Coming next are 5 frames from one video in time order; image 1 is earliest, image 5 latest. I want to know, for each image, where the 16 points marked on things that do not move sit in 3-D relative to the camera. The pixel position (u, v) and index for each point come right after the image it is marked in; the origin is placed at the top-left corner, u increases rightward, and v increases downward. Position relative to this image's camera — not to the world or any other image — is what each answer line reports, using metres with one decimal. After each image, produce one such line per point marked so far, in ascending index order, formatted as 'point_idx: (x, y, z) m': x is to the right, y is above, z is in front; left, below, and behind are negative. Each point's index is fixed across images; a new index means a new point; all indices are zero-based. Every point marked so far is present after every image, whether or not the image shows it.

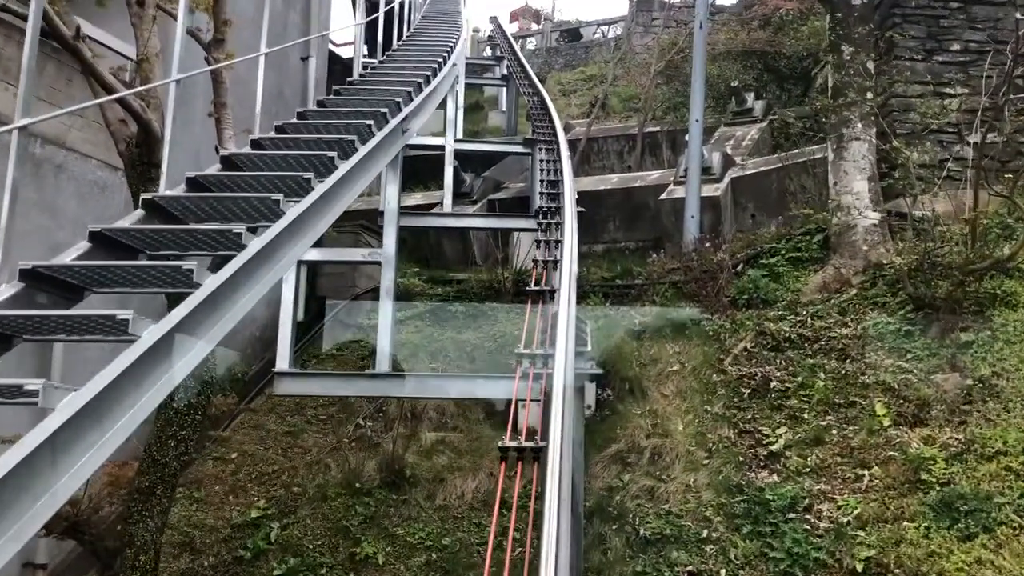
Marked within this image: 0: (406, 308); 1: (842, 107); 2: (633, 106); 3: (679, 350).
0: (-0.9, -0.2, +8.2) m
1: (+2.7, +1.5, +7.6) m
2: (+1.8, +2.7, +13.6) m
3: (+1.2, -0.5, +6.8) m
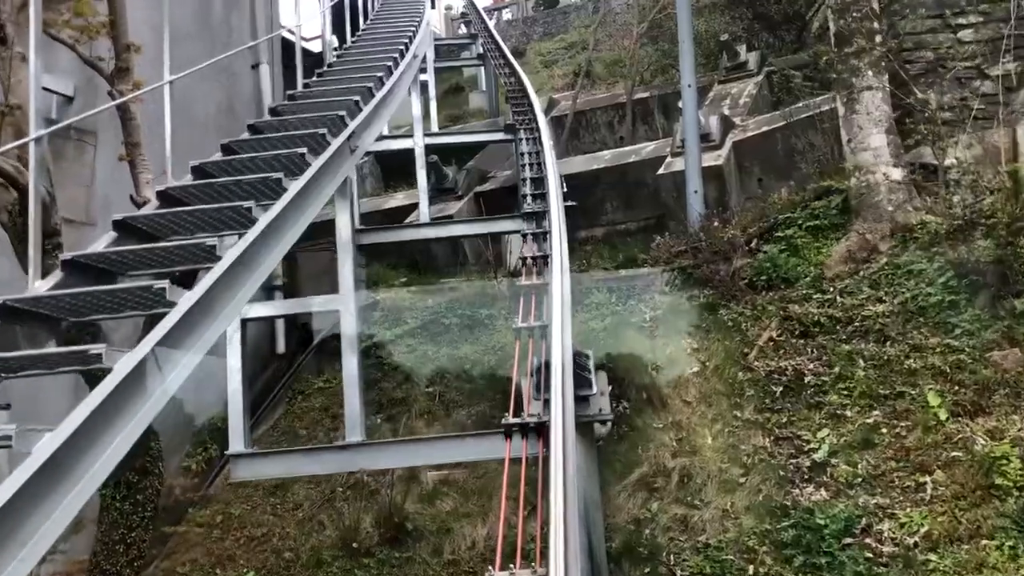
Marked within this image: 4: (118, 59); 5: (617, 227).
0: (-1.0, -0.3, +7.6) m
1: (+2.5, +1.7, +6.8) m
2: (+1.5, +3.0, +12.8) m
3: (+1.2, -0.4, +6.2) m
4: (-1.8, +1.0, +4.1) m
5: (+1.0, +0.6, +8.8) m
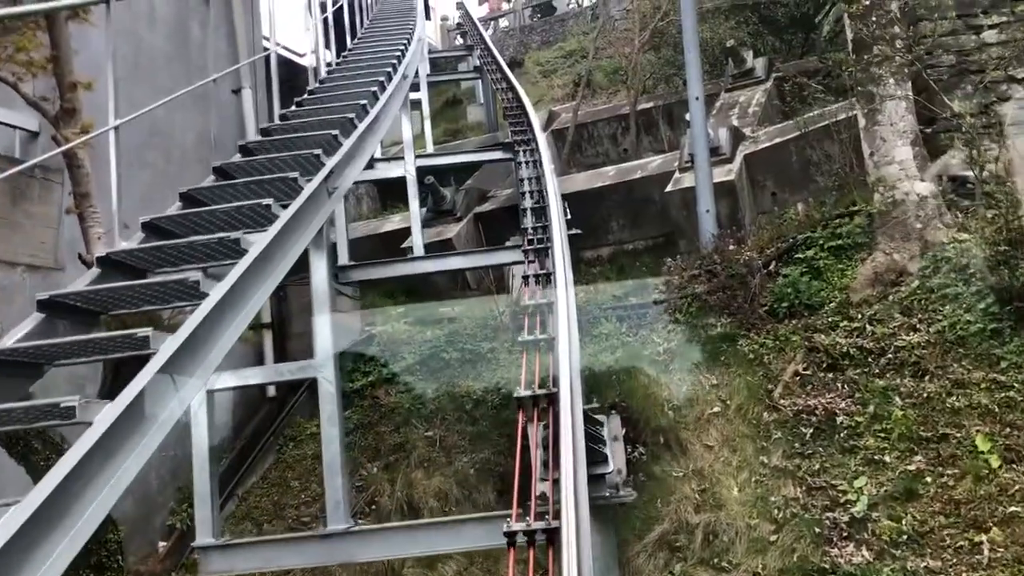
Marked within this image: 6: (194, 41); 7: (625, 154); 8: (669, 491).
0: (-0.9, -0.6, +7.1) m
1: (+2.5, +1.6, +6.4) m
2: (+1.5, +2.8, +12.4) m
3: (+1.3, -0.6, +5.7) m
4: (-1.8, +0.8, +3.7) m
5: (+1.0, +0.4, +8.4) m
6: (-2.4, +1.9, +7.0) m
7: (+1.3, +1.6, +10.8) m
8: (+0.9, -1.1, +5.1) m
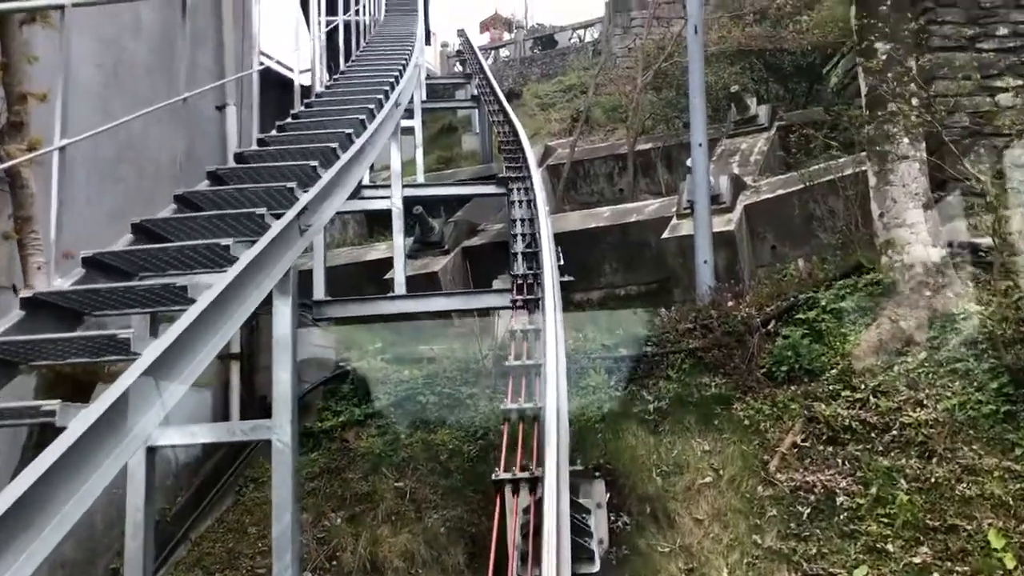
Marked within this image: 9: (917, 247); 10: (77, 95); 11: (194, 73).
0: (-1.1, -0.8, +6.8) m
1: (+2.4, +1.1, +6.1) m
2: (+1.4, +2.3, +12.2) m
3: (+1.1, -0.9, +5.3) m
4: (-1.8, +0.6, +3.4) m
5: (+0.9, 0.0, +8.1) m
6: (-2.4, +1.7, +6.7) m
7: (+1.3, +1.1, +10.6) m
8: (+0.7, -1.4, +4.7) m
9: (+2.6, +0.3, +5.9) m
10: (-2.6, +1.1, +5.5) m
11: (-2.4, +1.6, +6.9) m
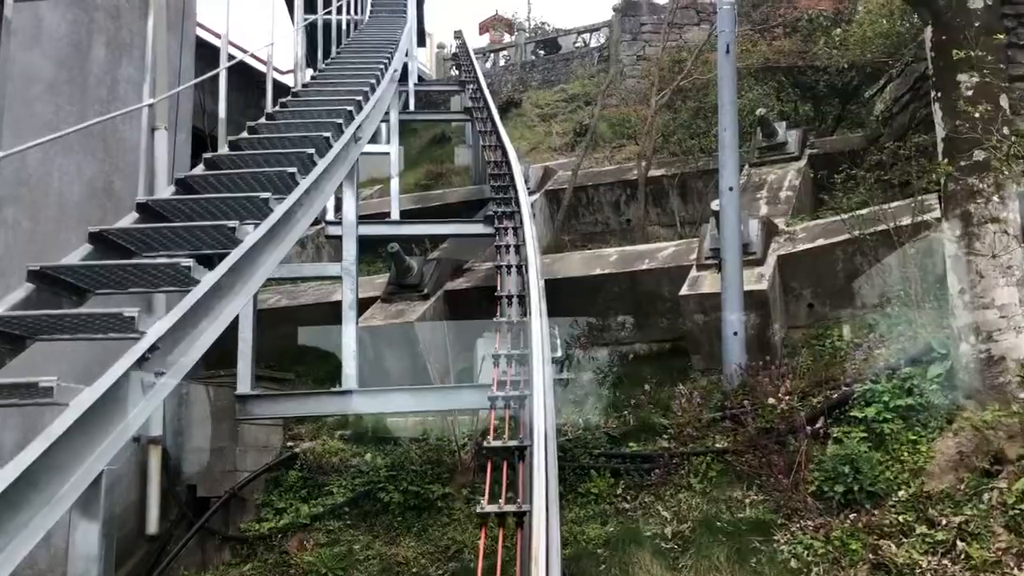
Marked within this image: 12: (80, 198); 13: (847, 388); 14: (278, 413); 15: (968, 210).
0: (-1.2, -1.3, +5.5) m
1: (+2.4, +0.6, +4.9) m
2: (+1.4, +1.8, +10.9) m
3: (+1.0, -1.4, +4.1) m
4: (-1.9, +0.2, +2.1) m
5: (+0.8, -0.5, +6.8) m
6: (-2.4, +1.3, +5.4) m
7: (+1.2, +0.6, +9.3) m
8: (+0.6, -1.9, +3.5) m
9: (+2.5, -0.2, +4.7) m
10: (-2.6, +0.8, +4.3) m
11: (-2.4, +1.2, +5.6) m
12: (-2.4, +0.5, +5.2) m
13: (+1.8, -0.5, +5.1) m
14: (-1.2, -0.6, +4.6) m
15: (+2.4, +0.4, +4.8) m
